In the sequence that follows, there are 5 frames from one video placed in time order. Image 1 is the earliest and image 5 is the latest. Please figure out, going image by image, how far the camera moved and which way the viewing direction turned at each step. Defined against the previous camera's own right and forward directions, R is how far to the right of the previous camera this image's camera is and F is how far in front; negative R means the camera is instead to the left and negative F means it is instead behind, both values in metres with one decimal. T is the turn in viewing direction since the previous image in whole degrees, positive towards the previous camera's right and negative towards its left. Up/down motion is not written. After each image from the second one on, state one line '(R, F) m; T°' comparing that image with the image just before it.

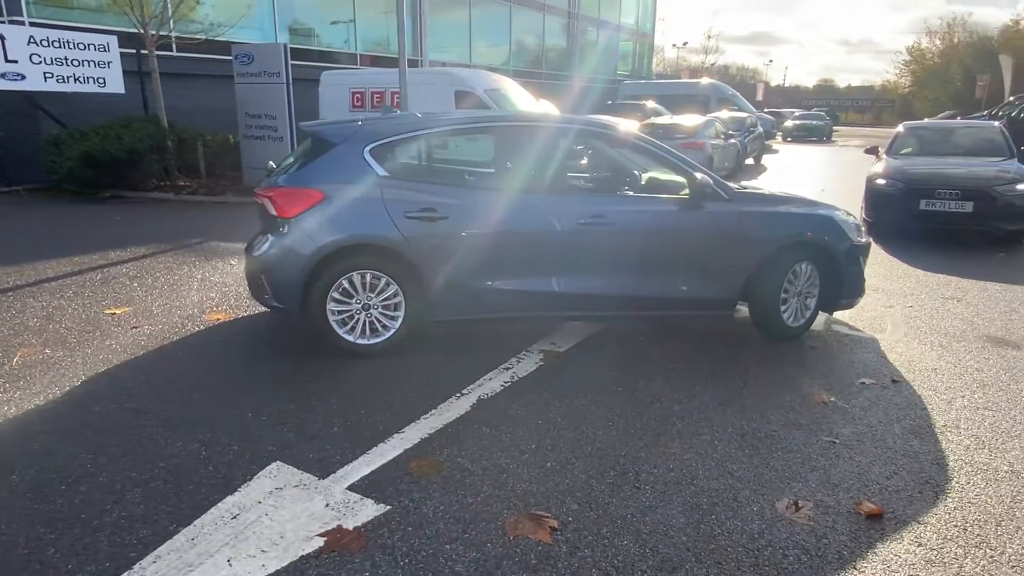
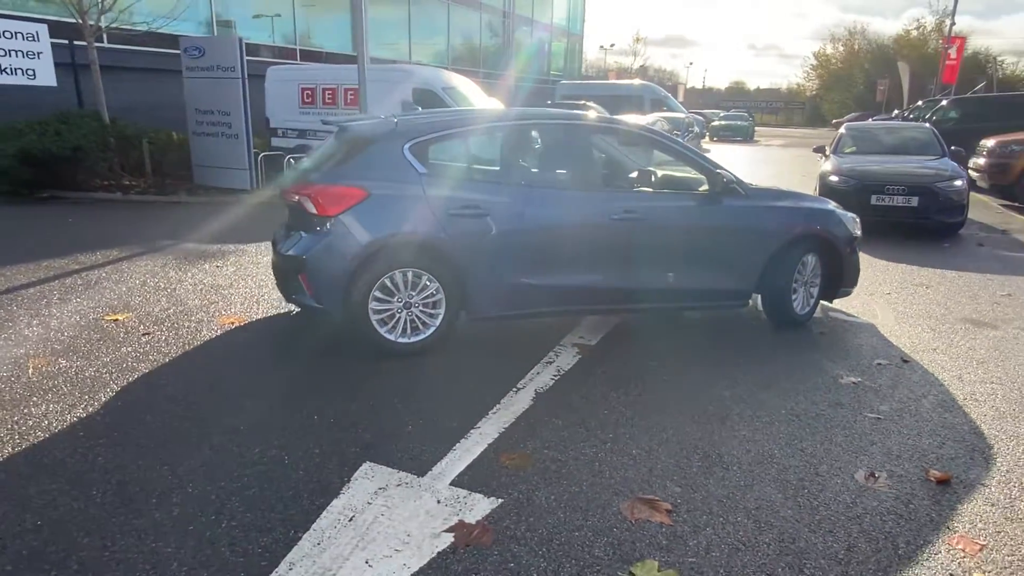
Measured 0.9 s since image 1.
(-0.8, 0.0) m; +6°
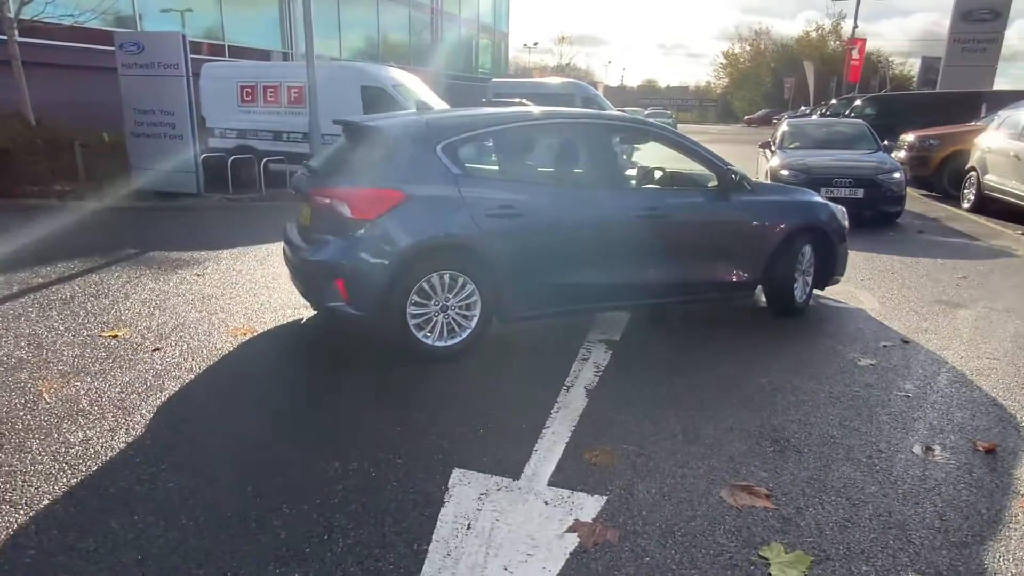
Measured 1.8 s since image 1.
(-0.8, 0.0) m; +7°
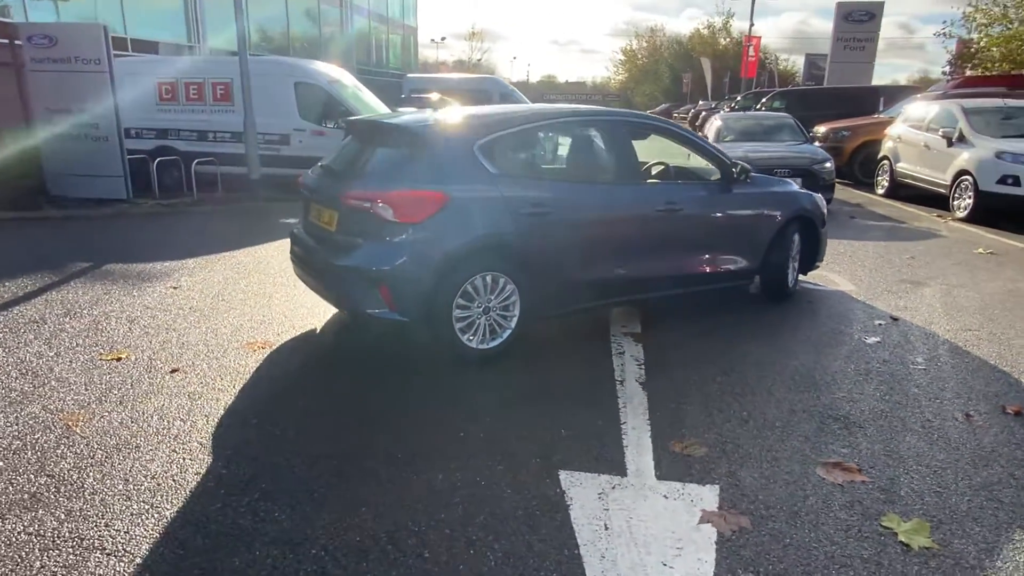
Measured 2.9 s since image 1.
(-0.9, +0.1) m; +8°
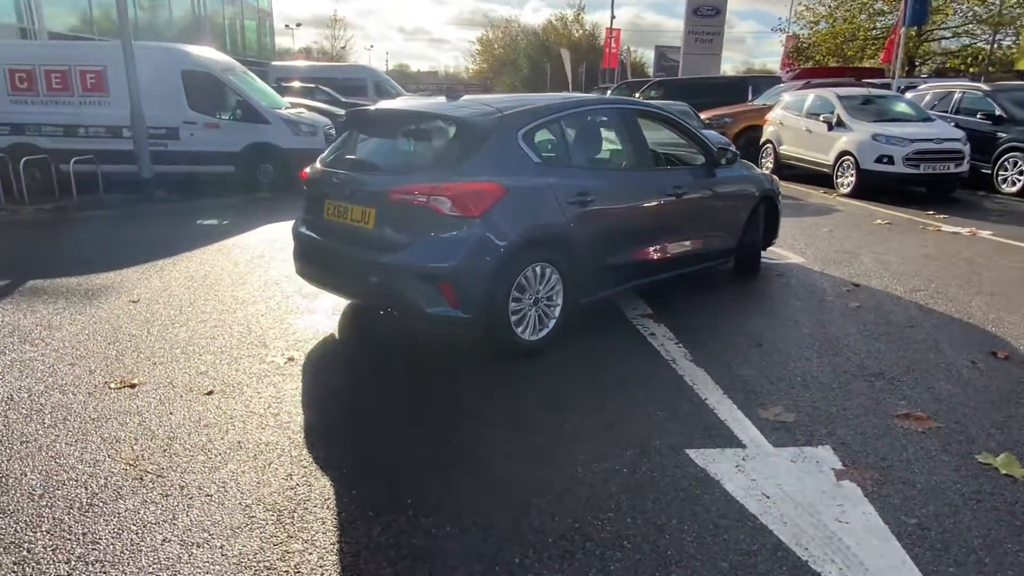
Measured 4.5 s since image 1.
(-1.3, +0.2) m; +12°
